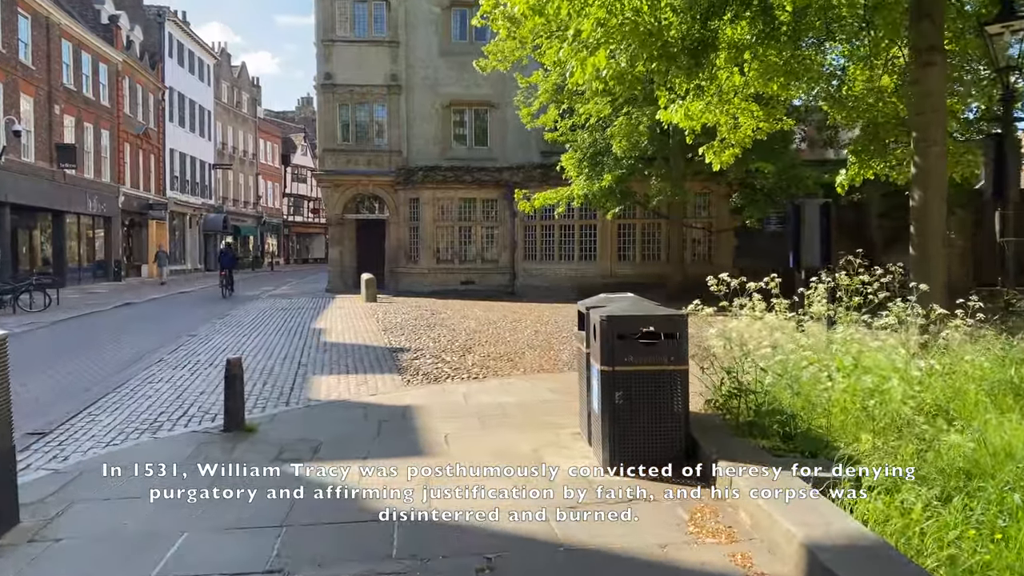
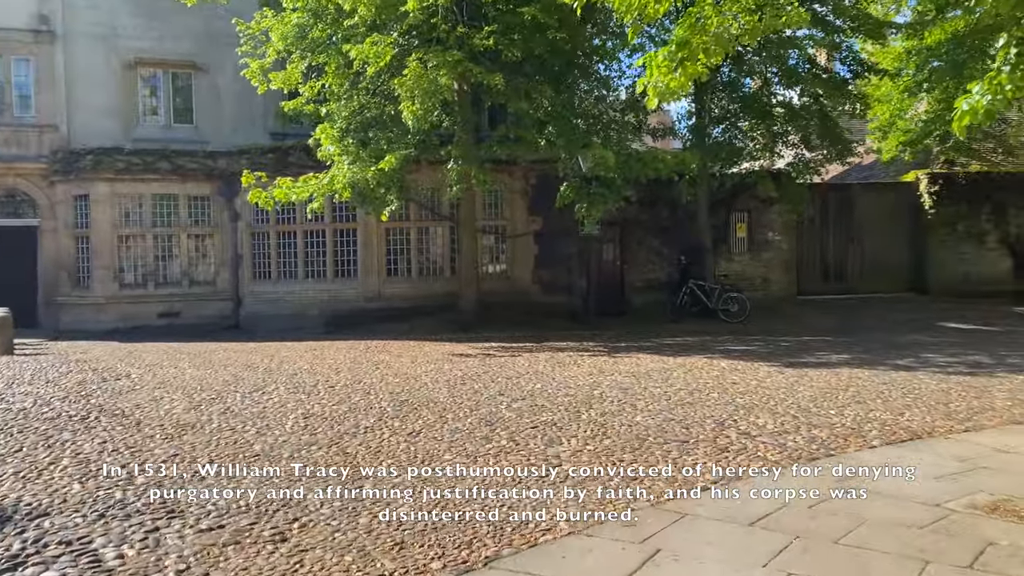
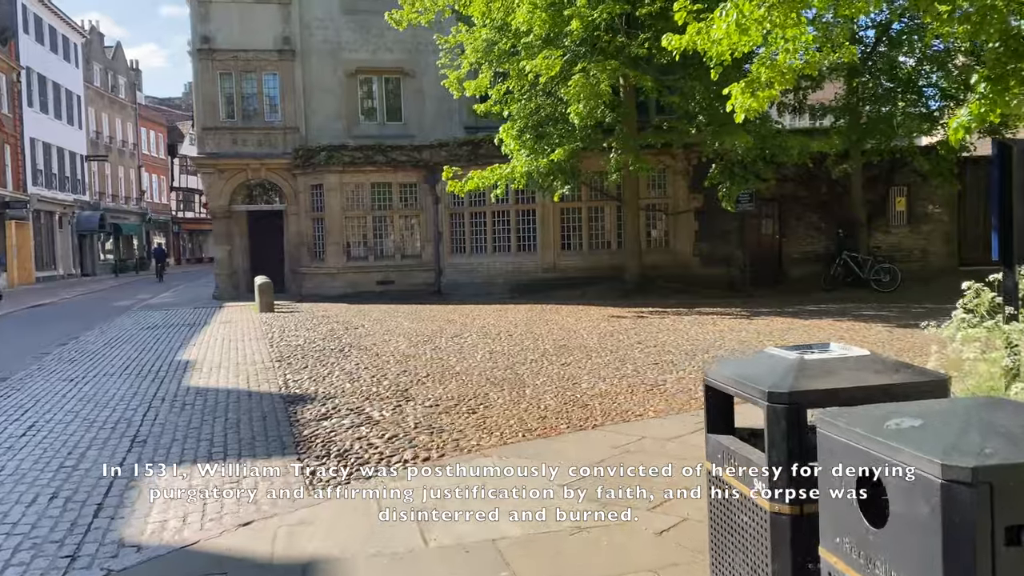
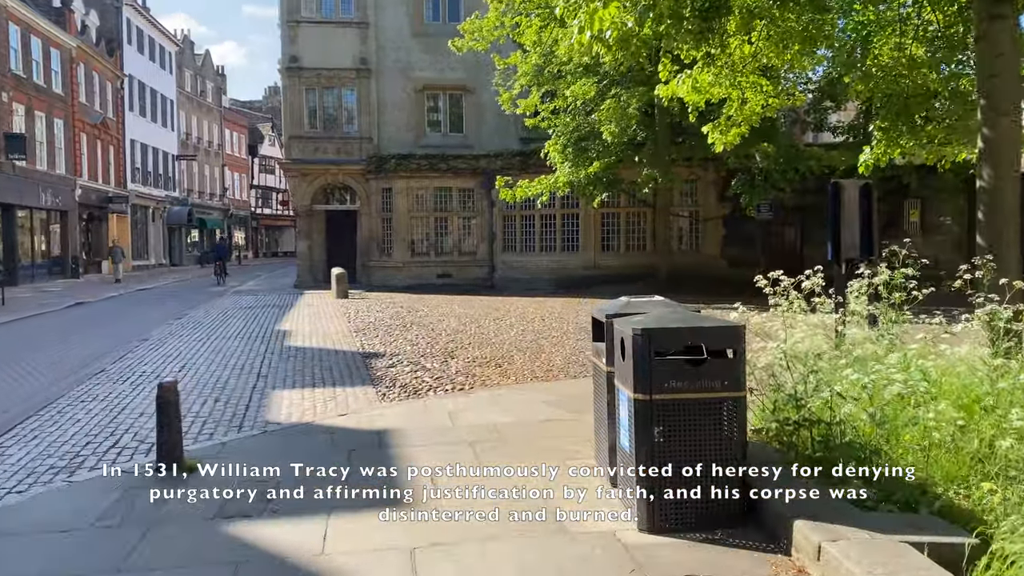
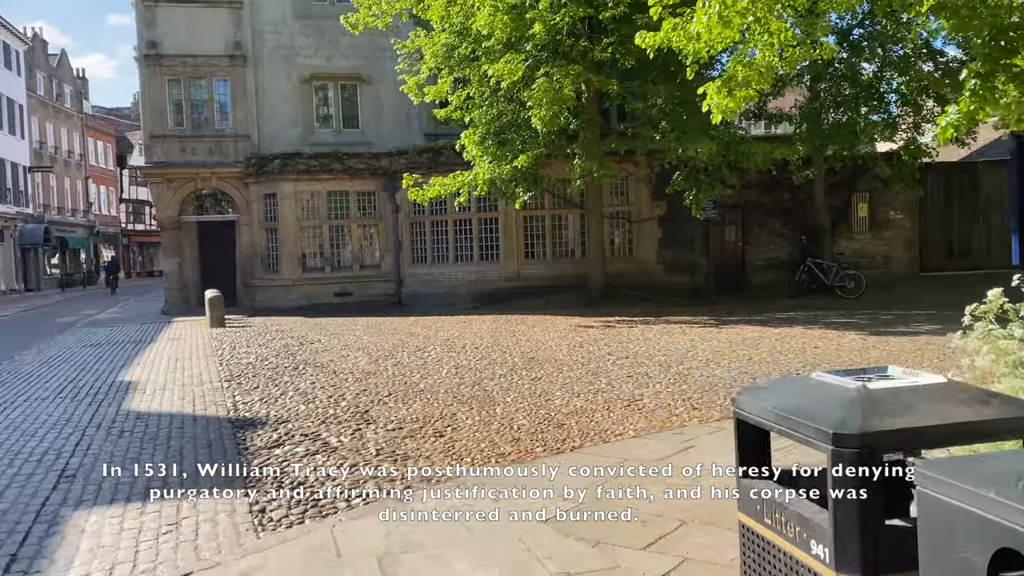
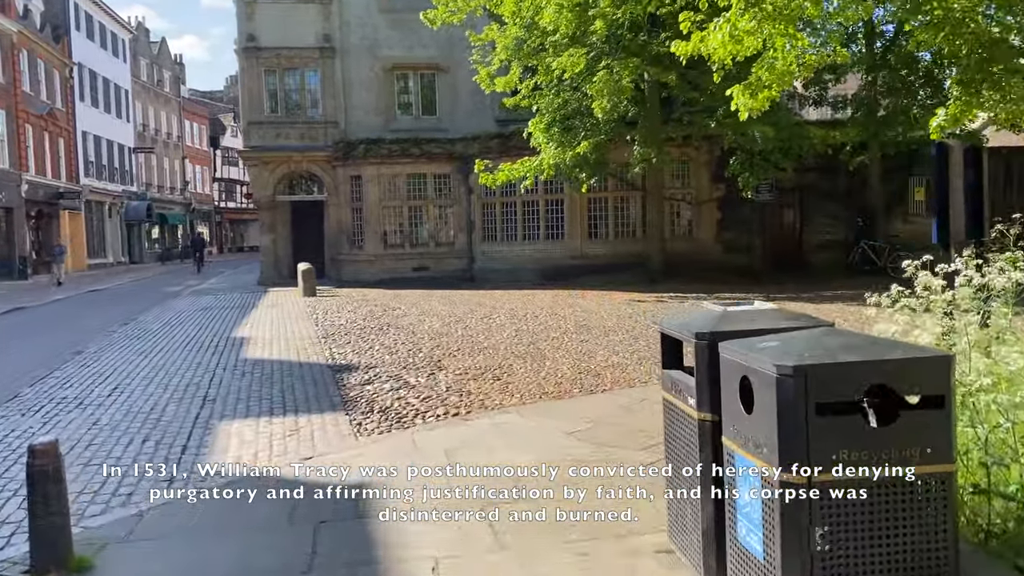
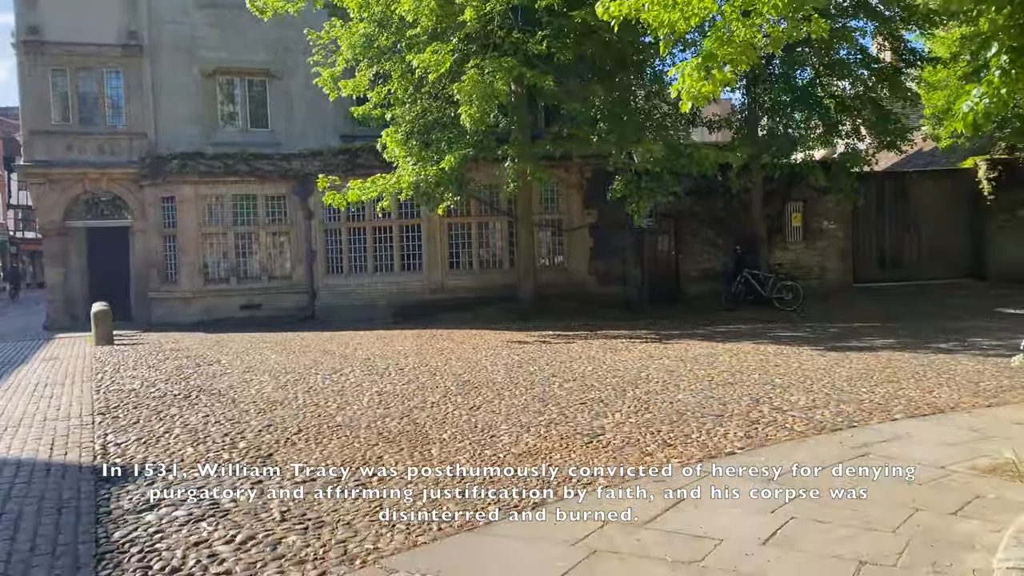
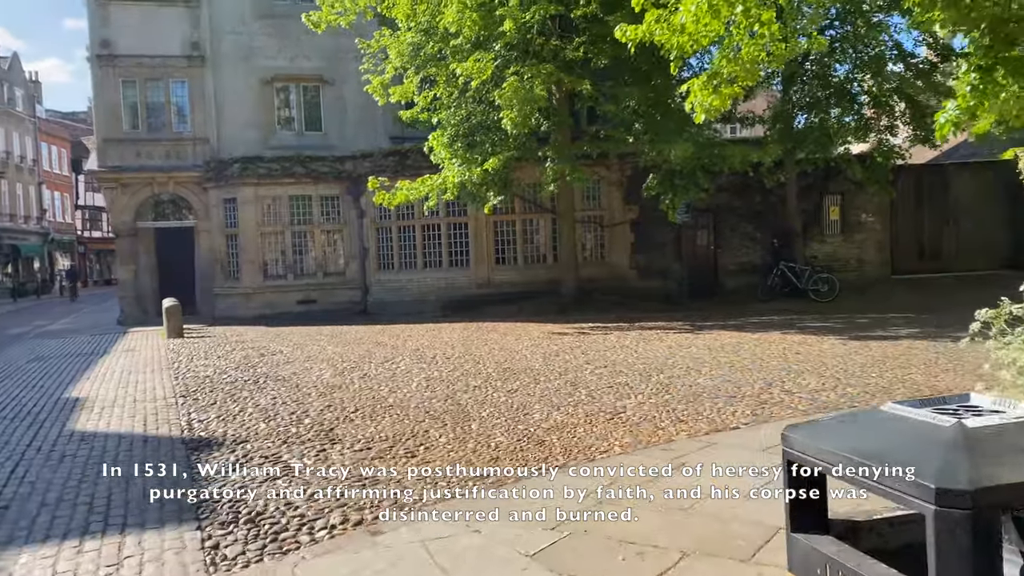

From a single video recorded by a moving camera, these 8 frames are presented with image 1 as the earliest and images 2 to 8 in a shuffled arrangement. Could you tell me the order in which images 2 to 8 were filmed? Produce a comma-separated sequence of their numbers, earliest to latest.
4, 6, 3, 5, 8, 7, 2
